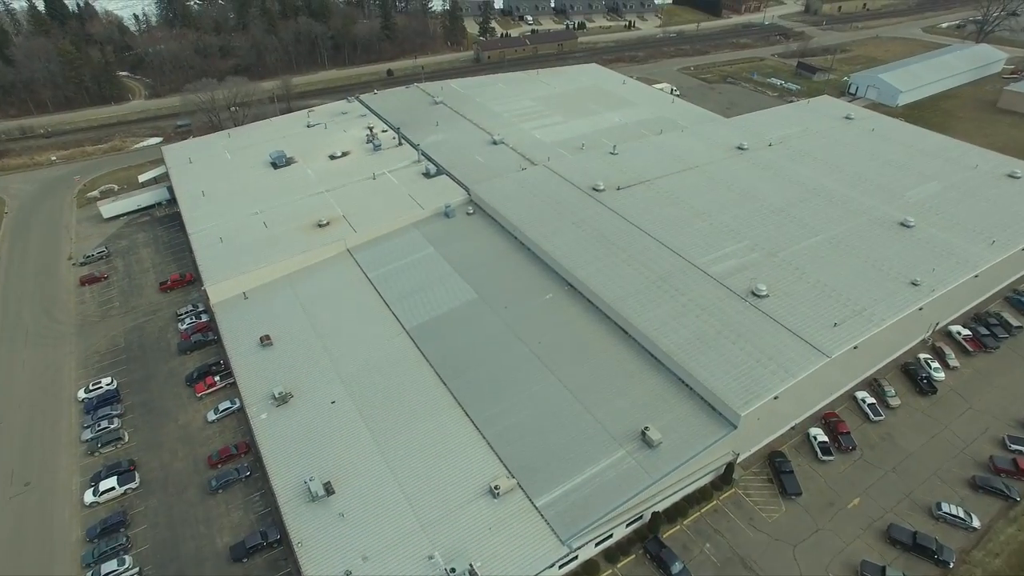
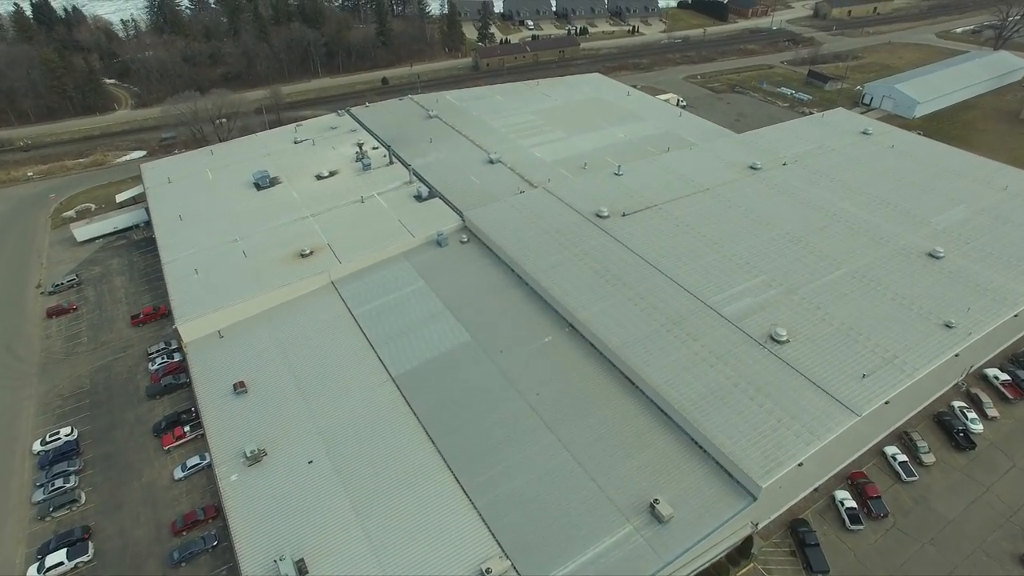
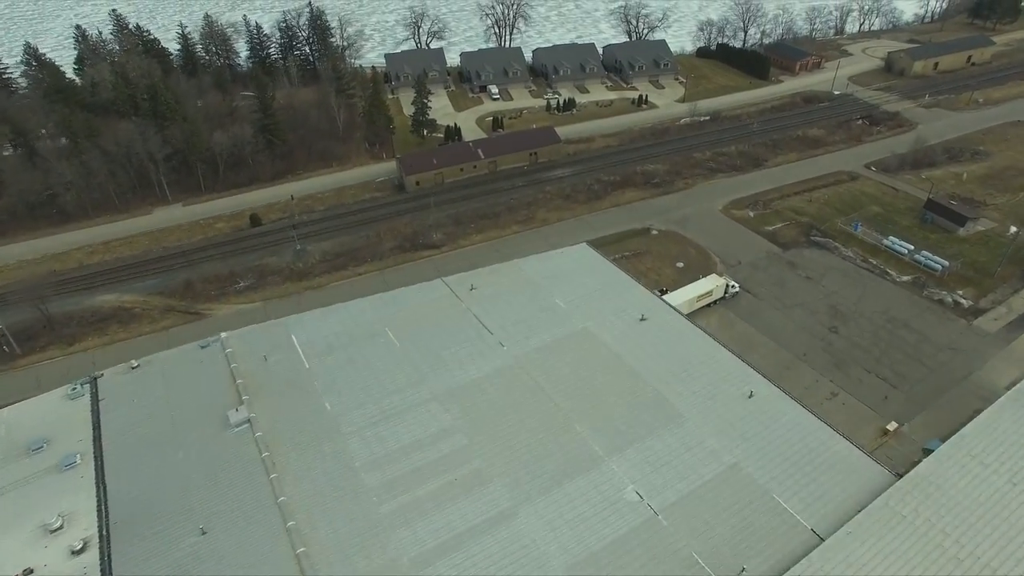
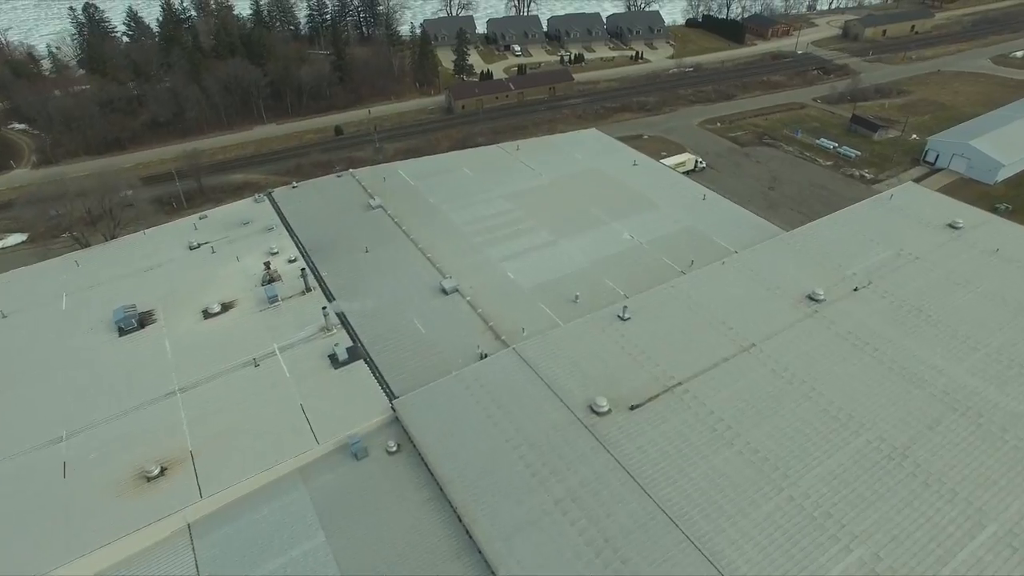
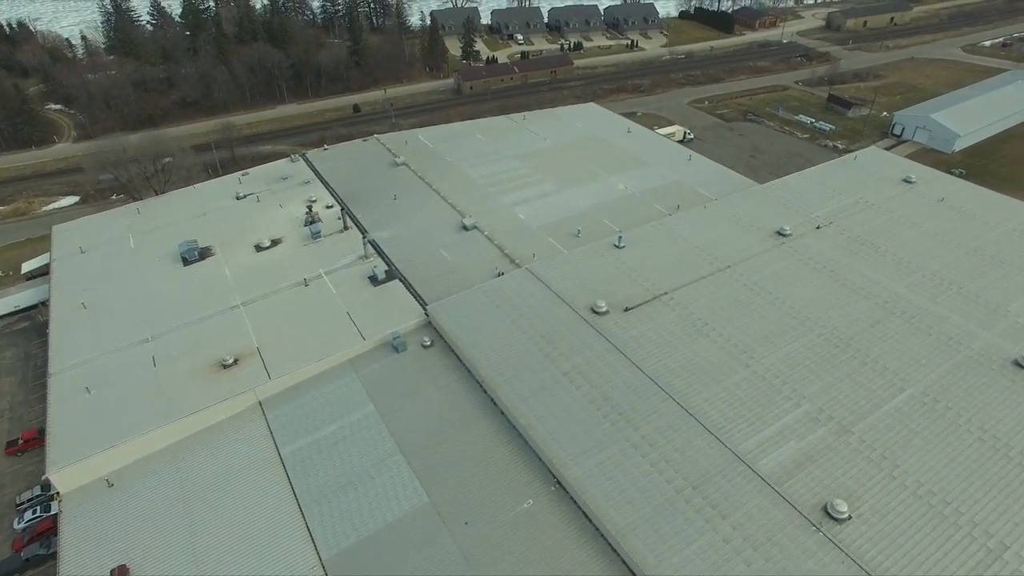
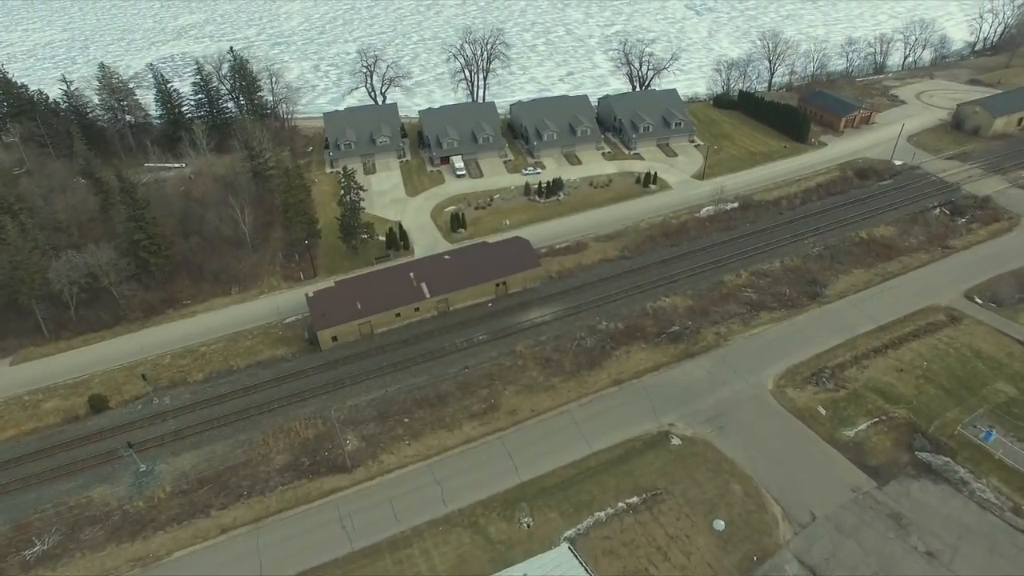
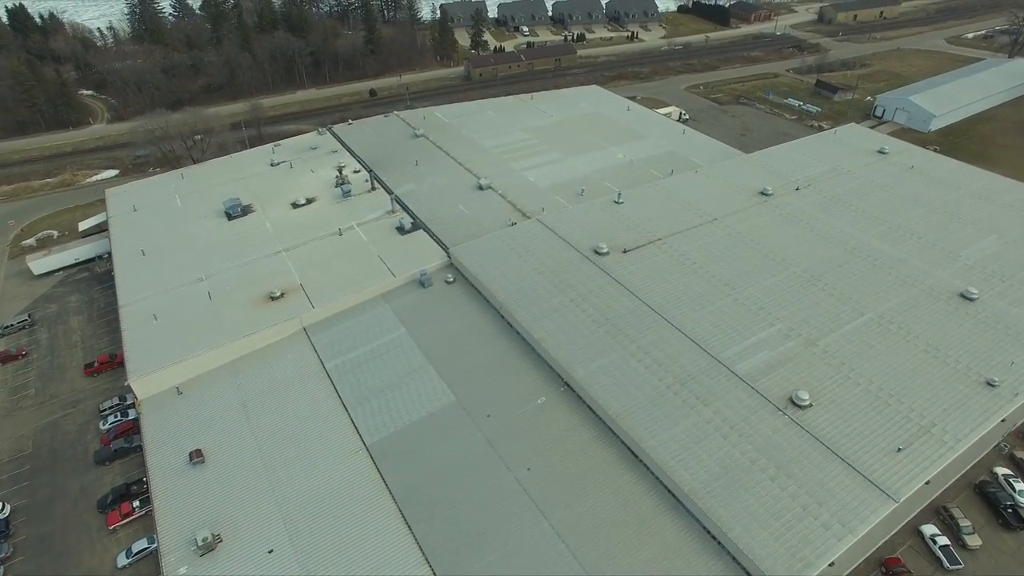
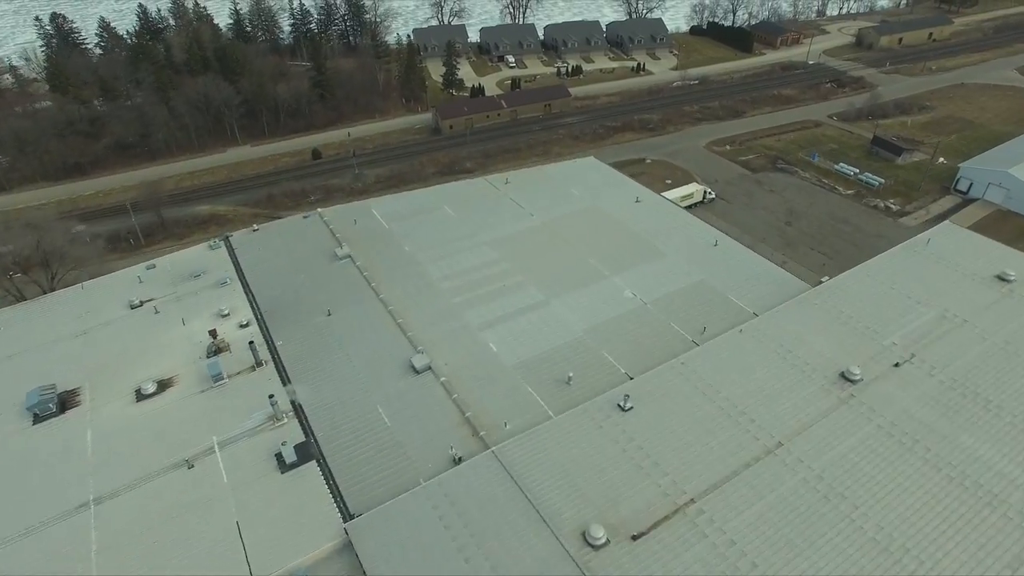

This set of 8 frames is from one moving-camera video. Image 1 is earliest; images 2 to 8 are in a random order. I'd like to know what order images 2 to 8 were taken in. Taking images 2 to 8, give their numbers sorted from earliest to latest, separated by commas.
2, 7, 5, 4, 8, 3, 6
